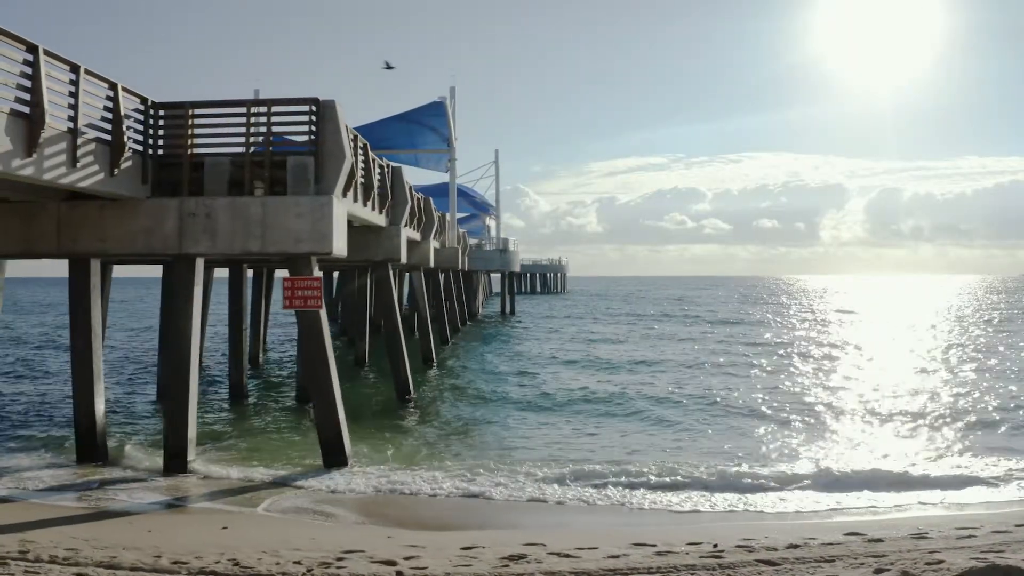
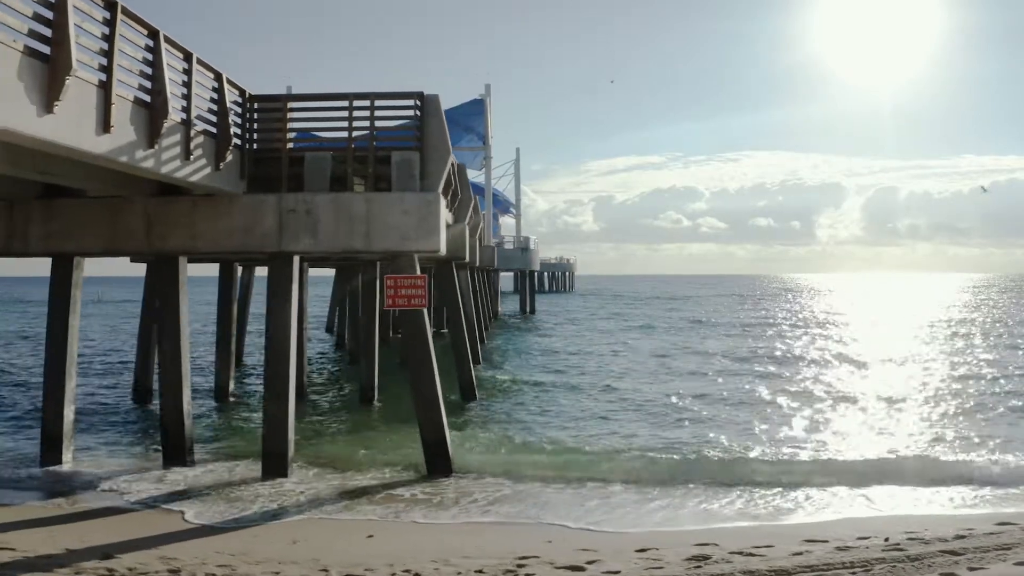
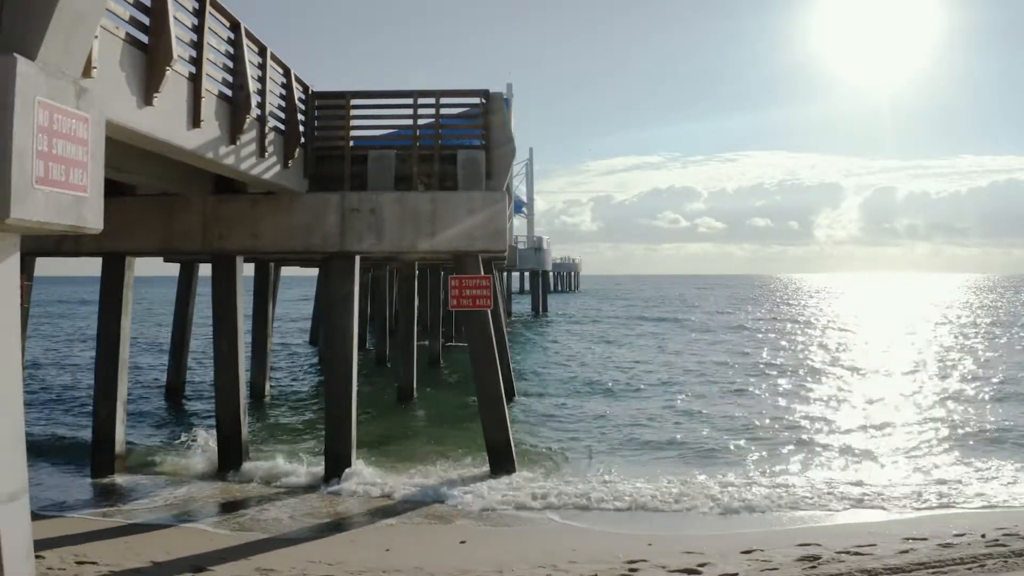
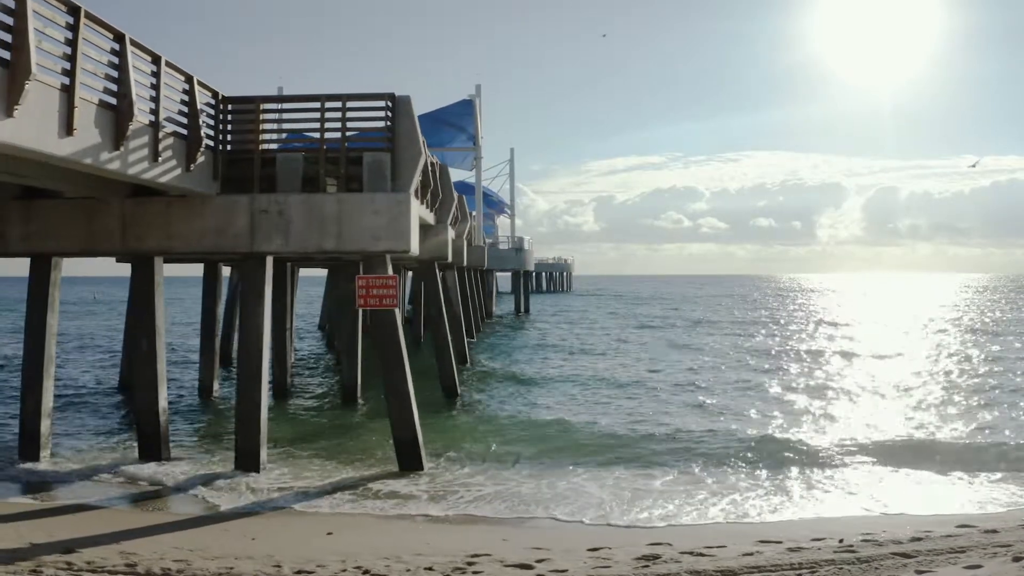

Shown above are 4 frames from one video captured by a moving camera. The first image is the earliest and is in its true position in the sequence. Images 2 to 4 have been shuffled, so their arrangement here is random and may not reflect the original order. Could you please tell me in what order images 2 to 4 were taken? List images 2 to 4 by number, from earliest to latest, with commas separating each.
4, 2, 3
